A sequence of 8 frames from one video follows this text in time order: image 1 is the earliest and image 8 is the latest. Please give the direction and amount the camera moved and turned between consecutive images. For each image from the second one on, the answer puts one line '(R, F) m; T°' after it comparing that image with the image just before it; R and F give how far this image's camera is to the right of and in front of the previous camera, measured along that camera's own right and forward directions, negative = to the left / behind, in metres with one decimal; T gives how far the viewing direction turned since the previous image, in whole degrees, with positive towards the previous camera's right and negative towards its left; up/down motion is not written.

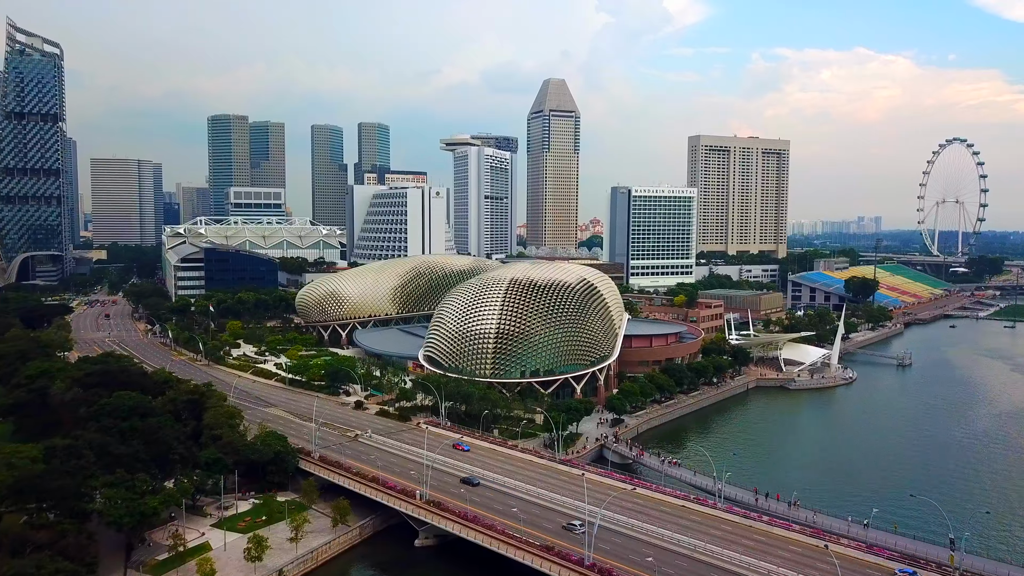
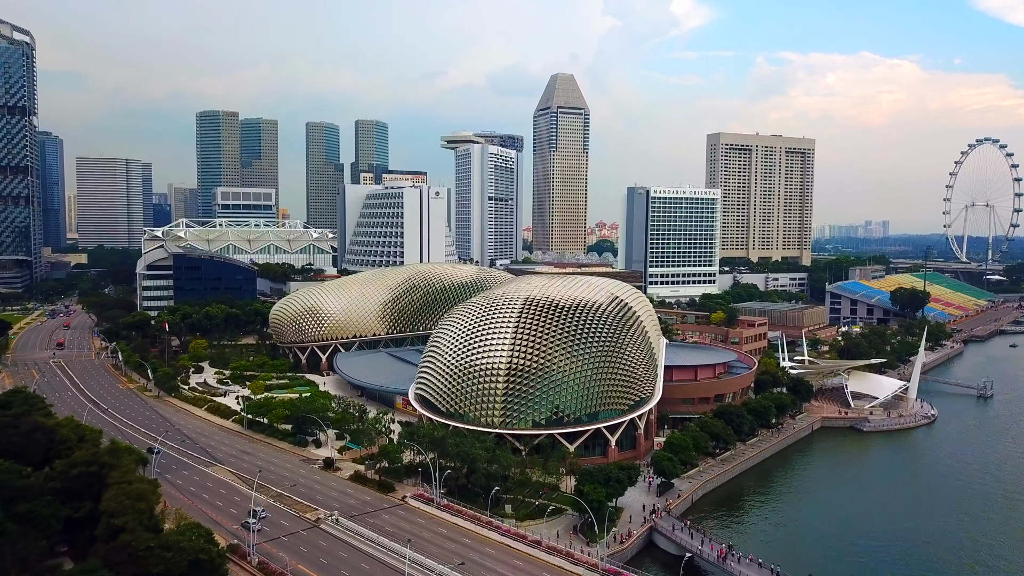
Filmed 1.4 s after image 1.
(-0.7, +11.6) m; 0°
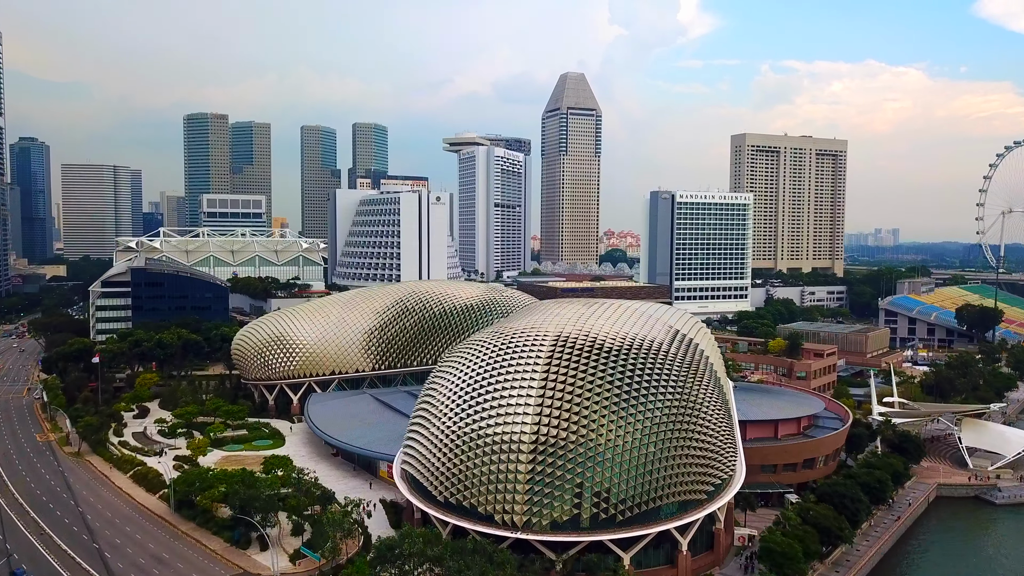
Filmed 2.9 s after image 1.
(-0.8, +12.5) m; 0°
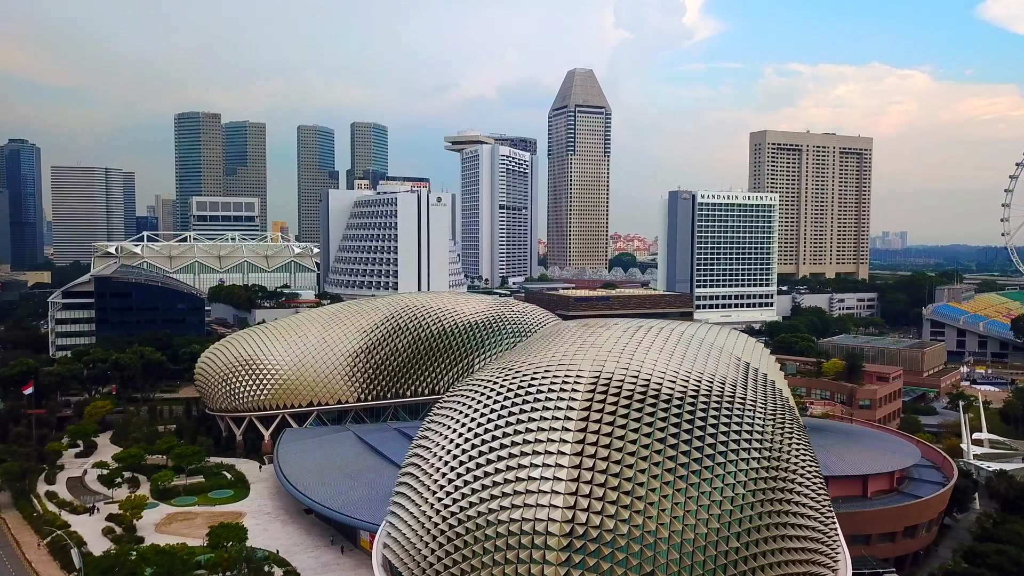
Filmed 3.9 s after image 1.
(-0.5, +8.3) m; 0°
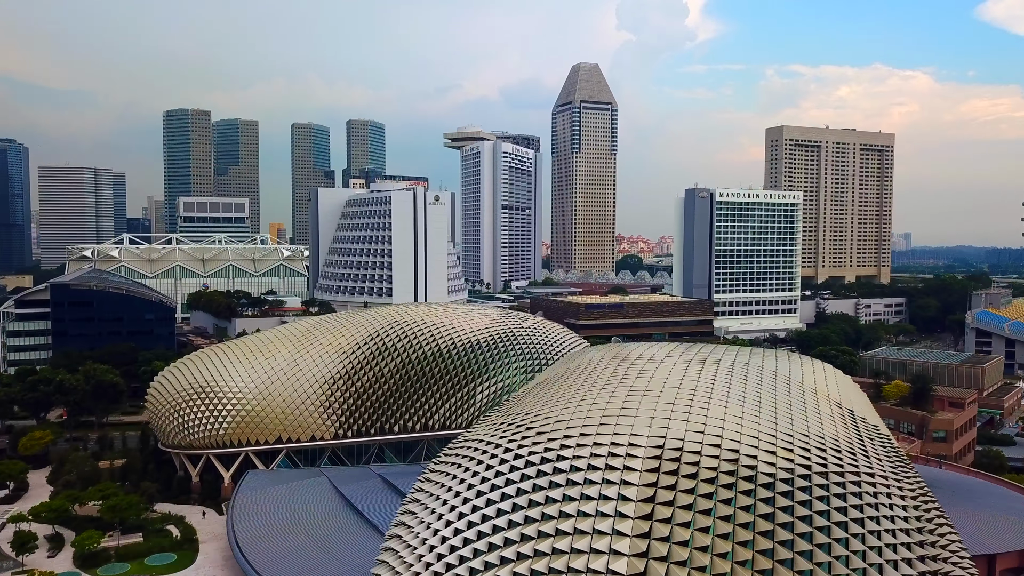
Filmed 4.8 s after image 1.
(-0.4, +7.3) m; 0°
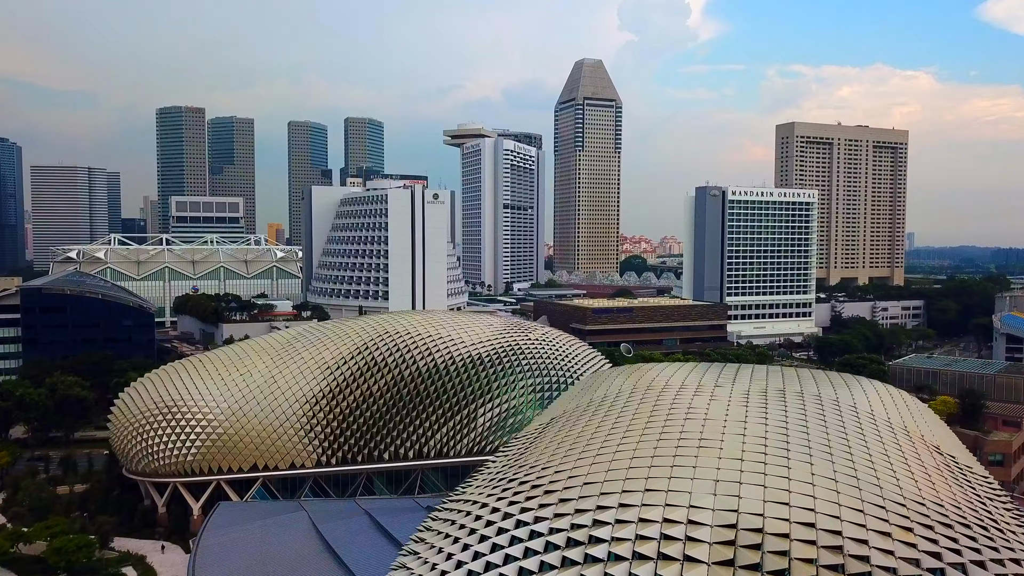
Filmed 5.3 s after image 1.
(-0.2, +4.2) m; 0°
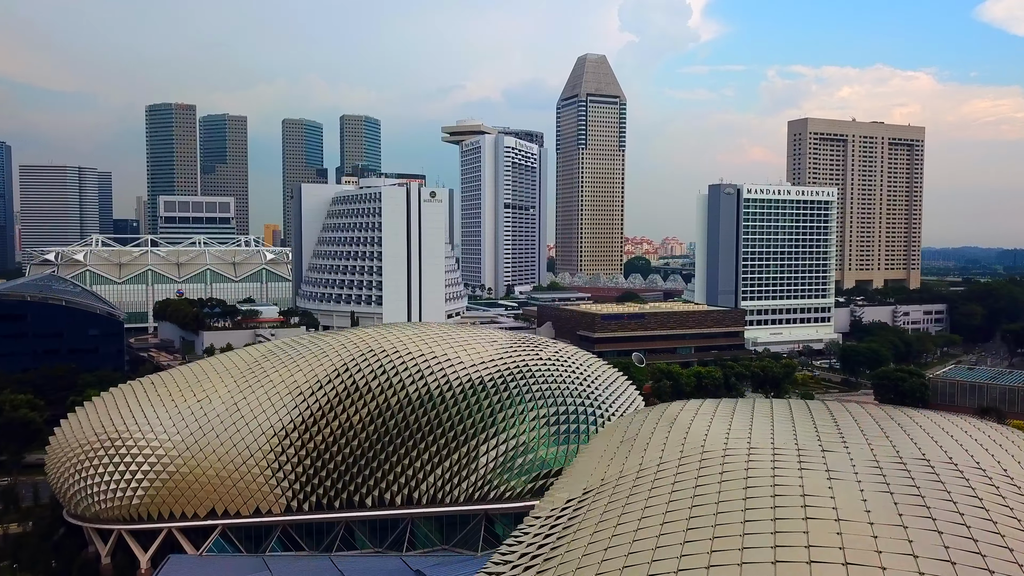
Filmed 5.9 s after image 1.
(-0.3, +5.1) m; 0°
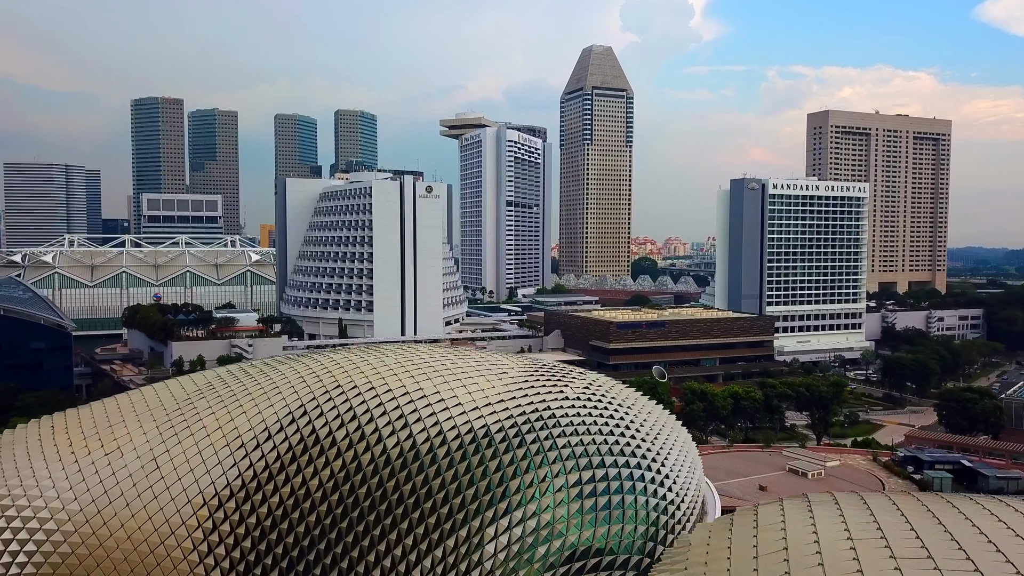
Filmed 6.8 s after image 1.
(-0.4, +7.1) m; 0°
